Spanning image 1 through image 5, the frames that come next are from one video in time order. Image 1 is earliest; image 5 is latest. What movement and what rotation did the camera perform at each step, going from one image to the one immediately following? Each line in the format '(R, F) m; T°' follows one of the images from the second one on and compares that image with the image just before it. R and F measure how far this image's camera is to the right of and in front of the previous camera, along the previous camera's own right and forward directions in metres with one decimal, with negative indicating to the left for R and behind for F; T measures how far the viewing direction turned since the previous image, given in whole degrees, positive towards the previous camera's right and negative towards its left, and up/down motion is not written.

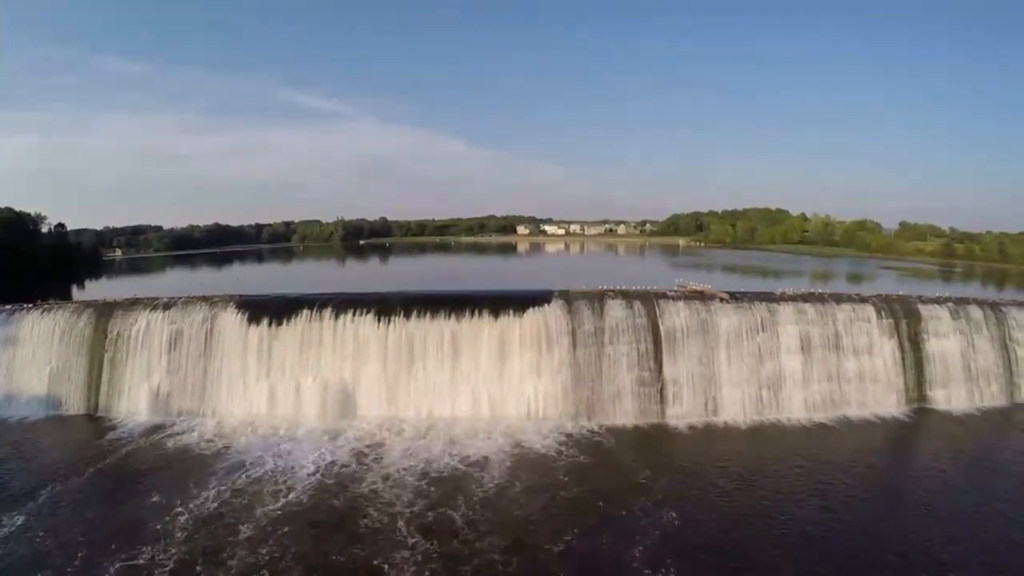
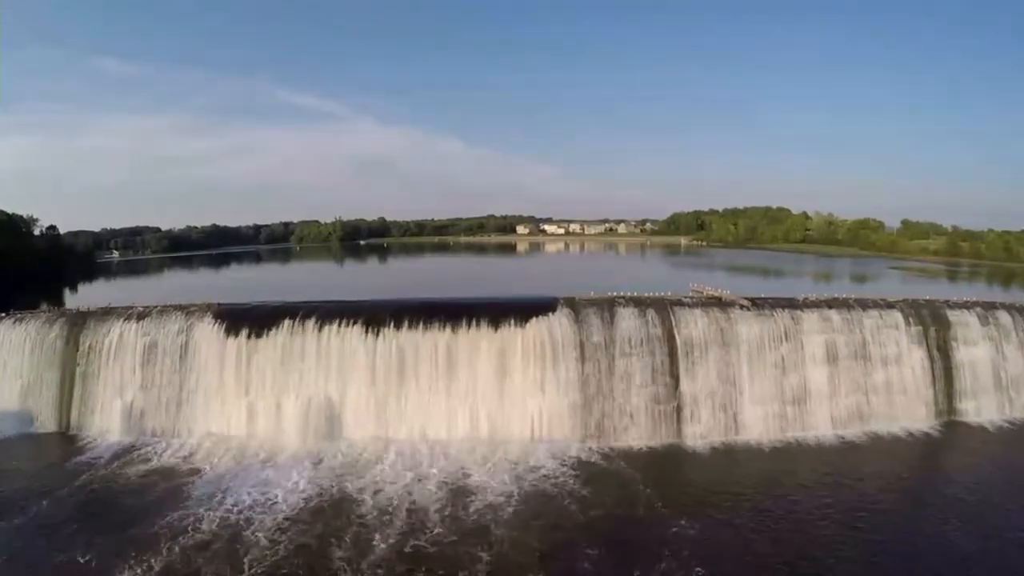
(0.0, +1.6) m; 0°
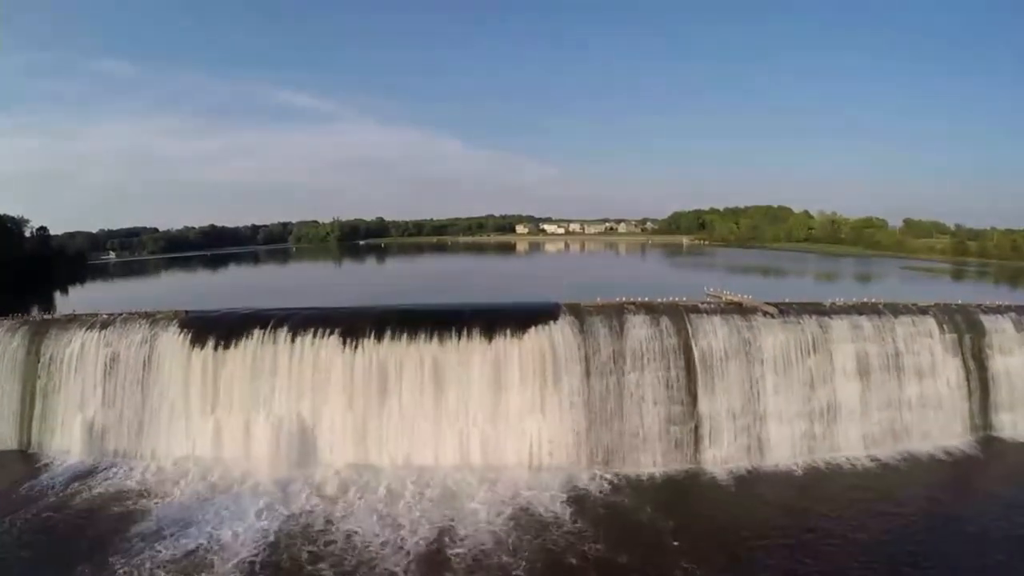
(+0.1, +1.8) m; 0°
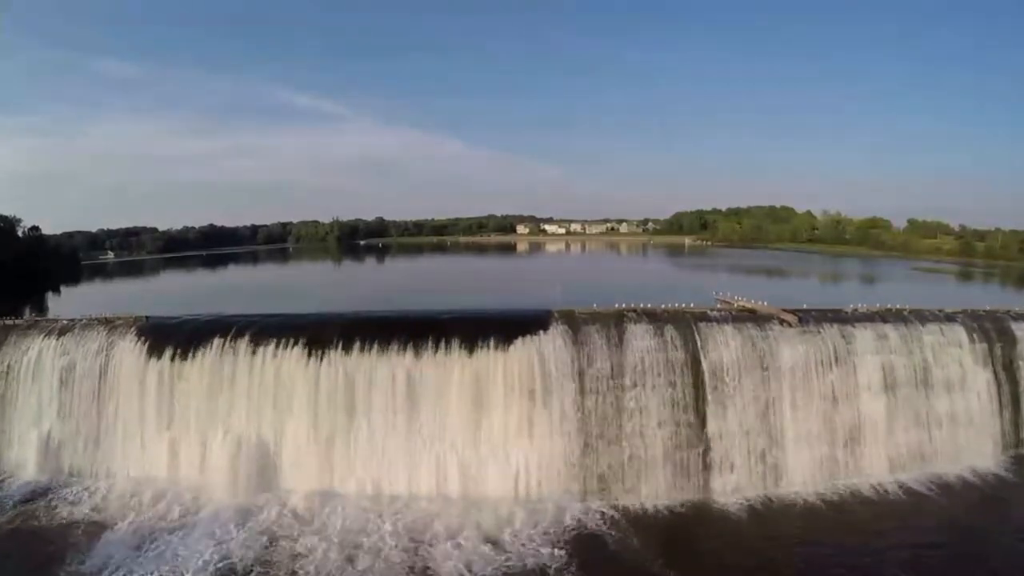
(+0.3, +1.6) m; 0°
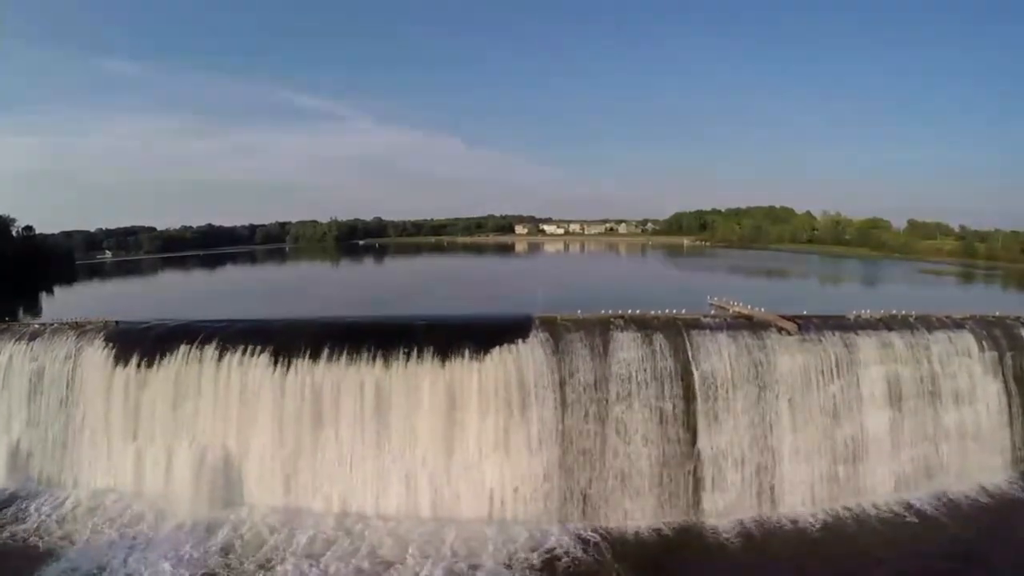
(+0.4, +0.7) m; 0°
